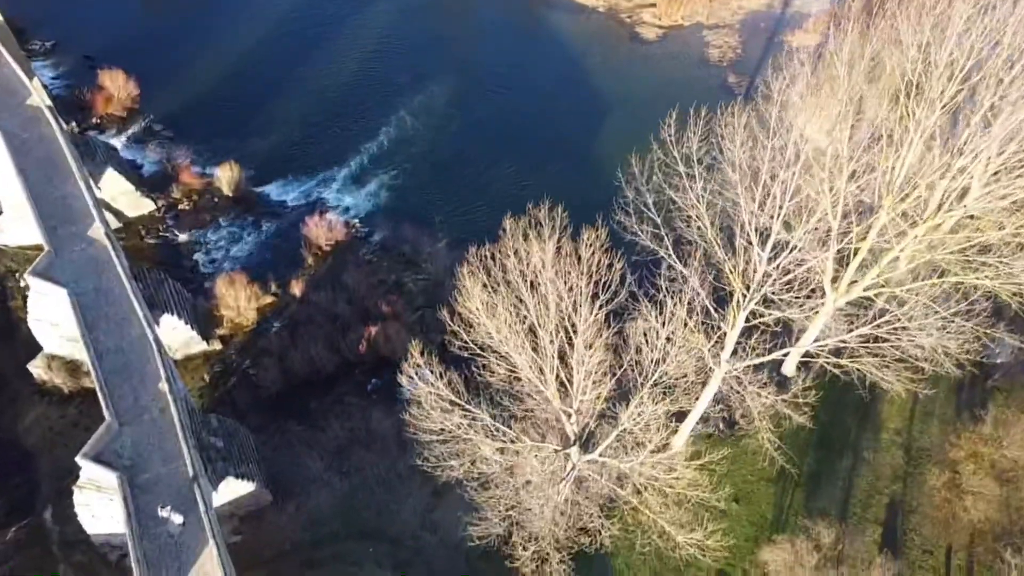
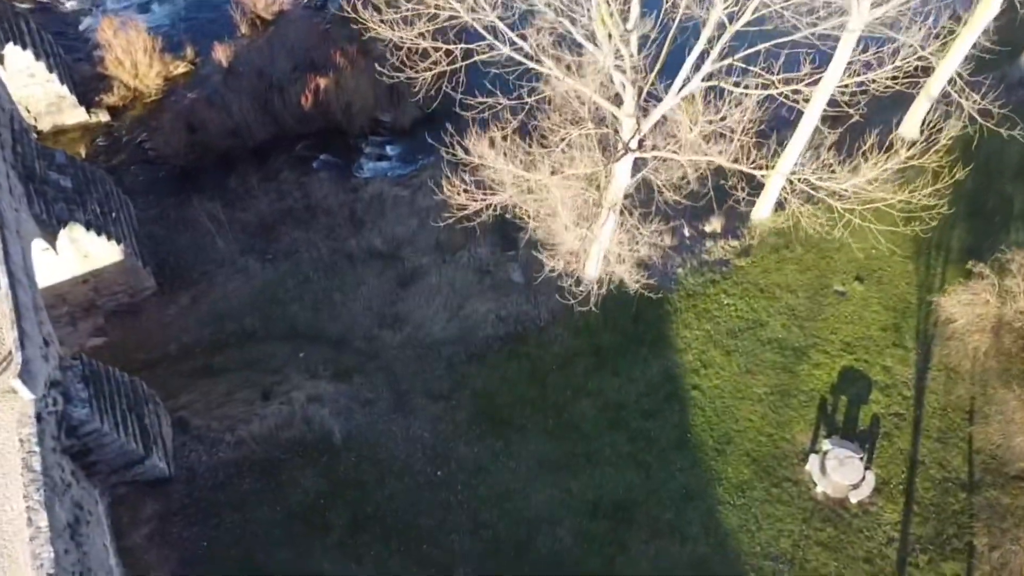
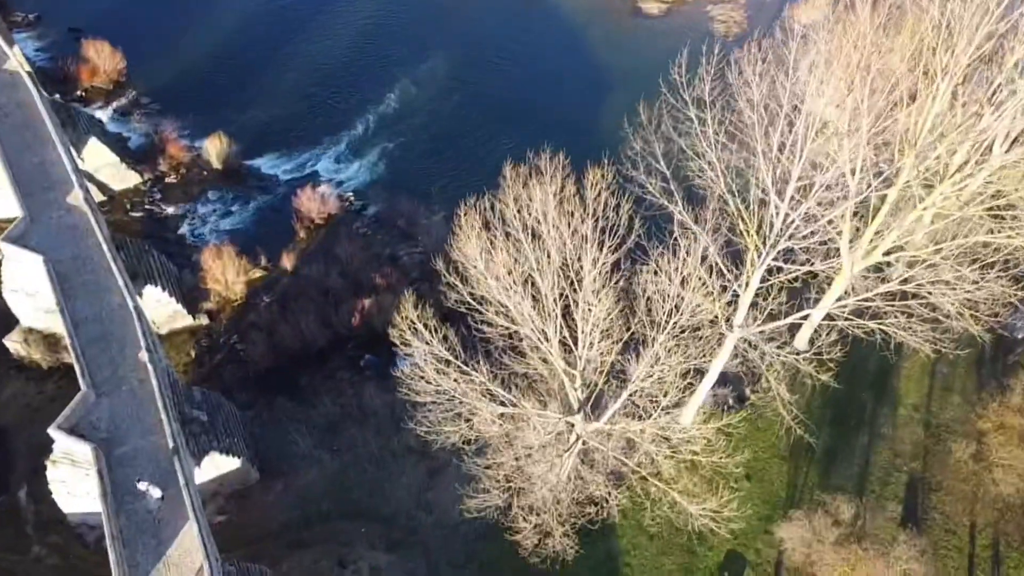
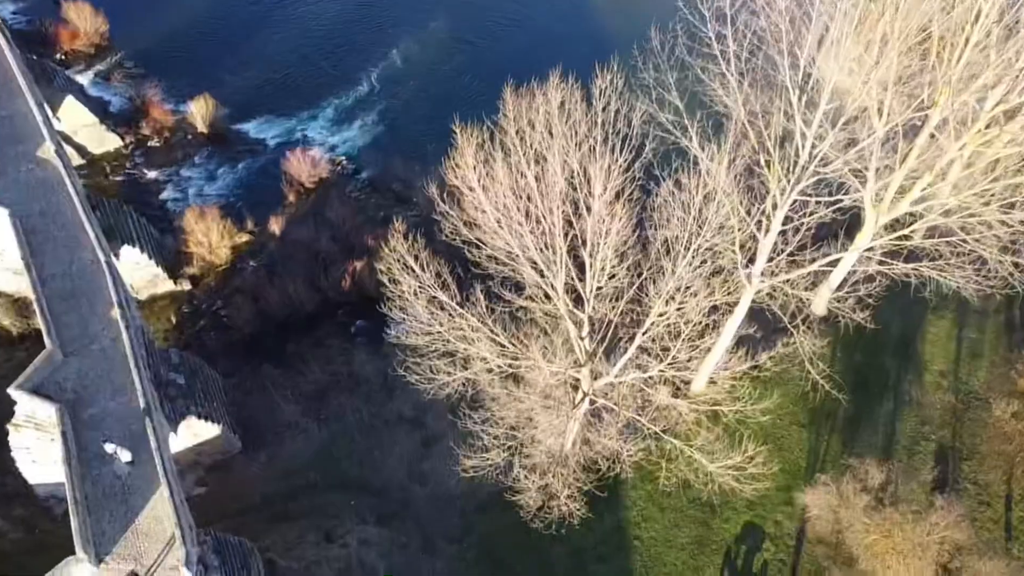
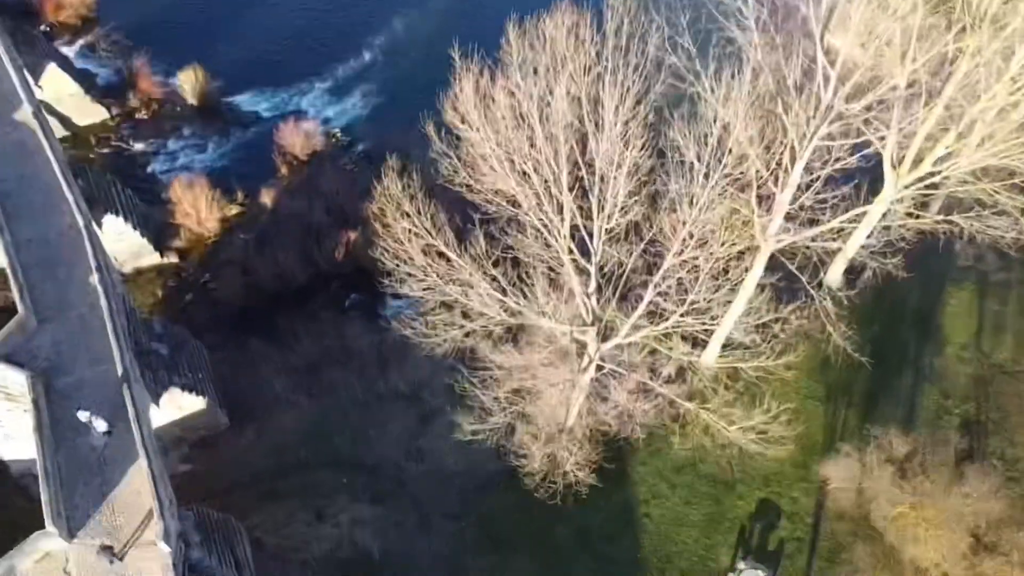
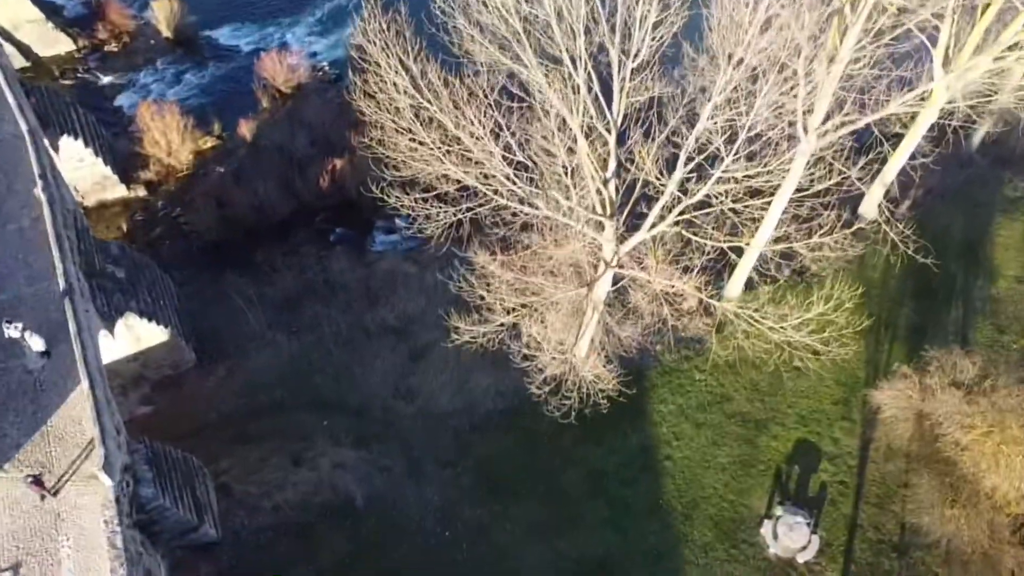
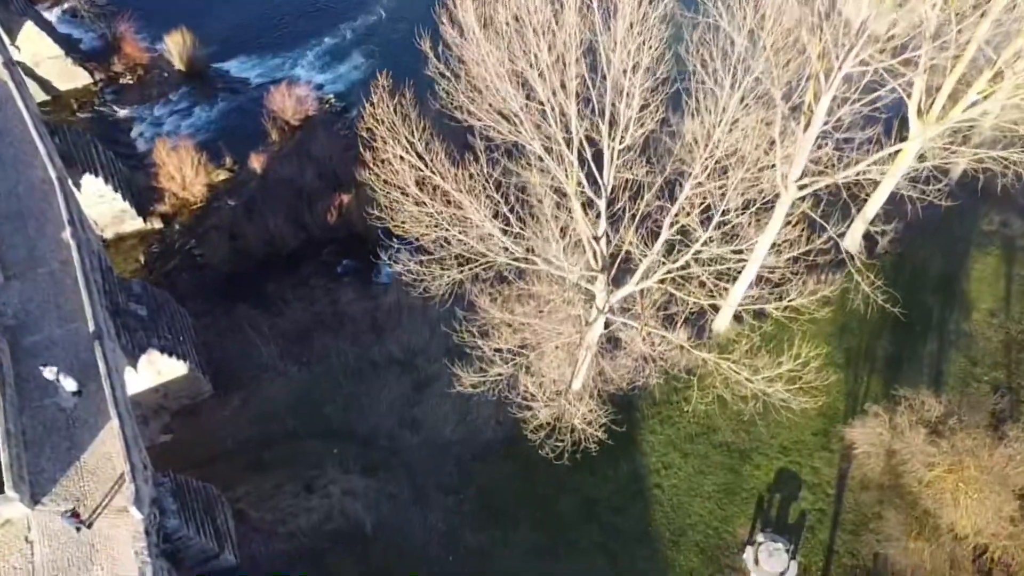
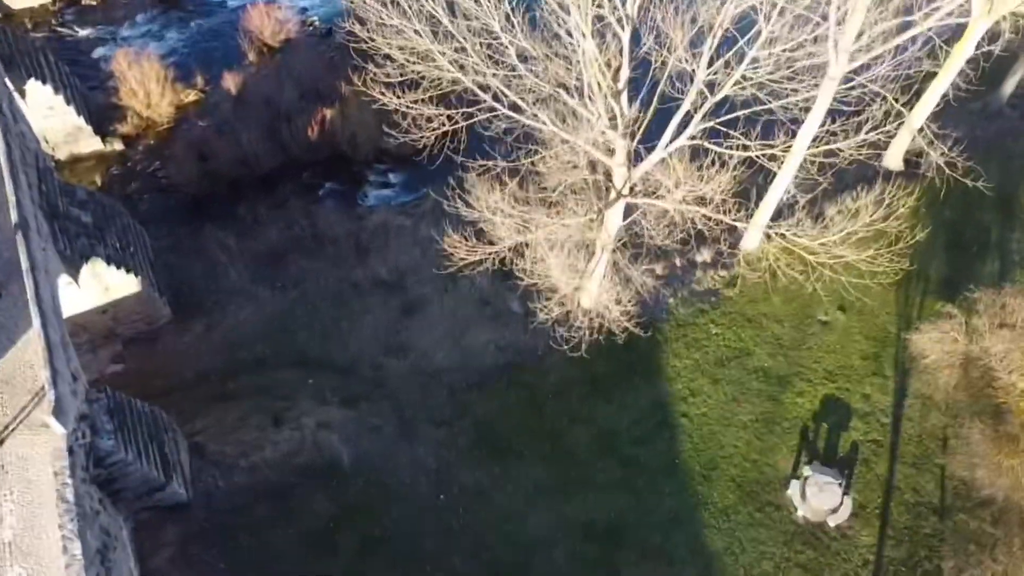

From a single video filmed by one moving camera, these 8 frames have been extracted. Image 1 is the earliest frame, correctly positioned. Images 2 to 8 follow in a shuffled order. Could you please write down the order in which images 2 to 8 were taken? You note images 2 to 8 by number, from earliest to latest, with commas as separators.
3, 4, 5, 7, 6, 8, 2
